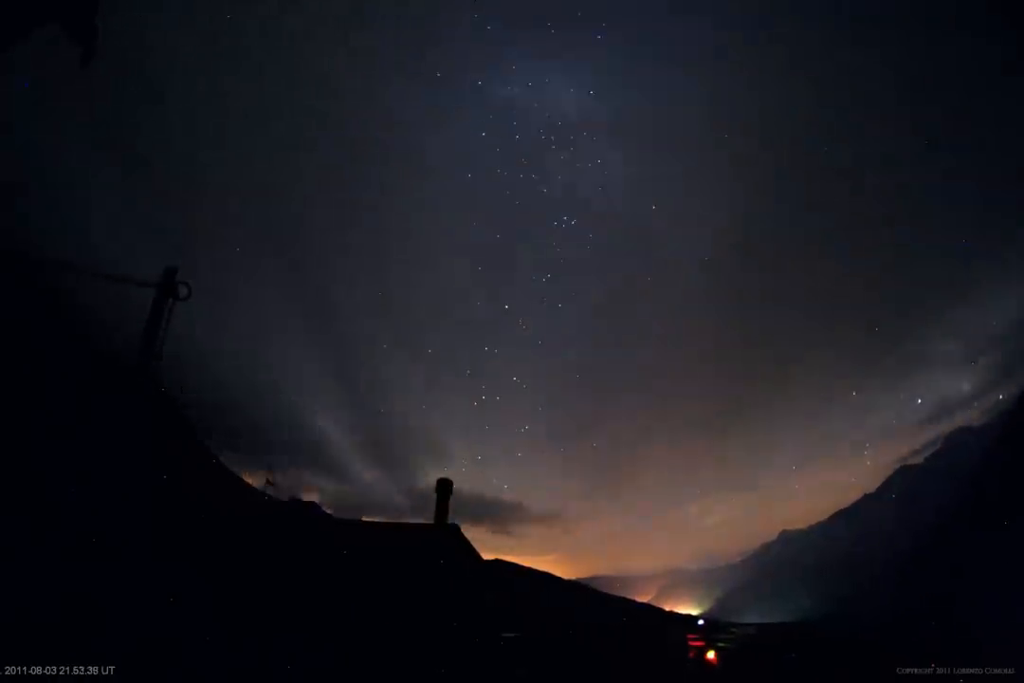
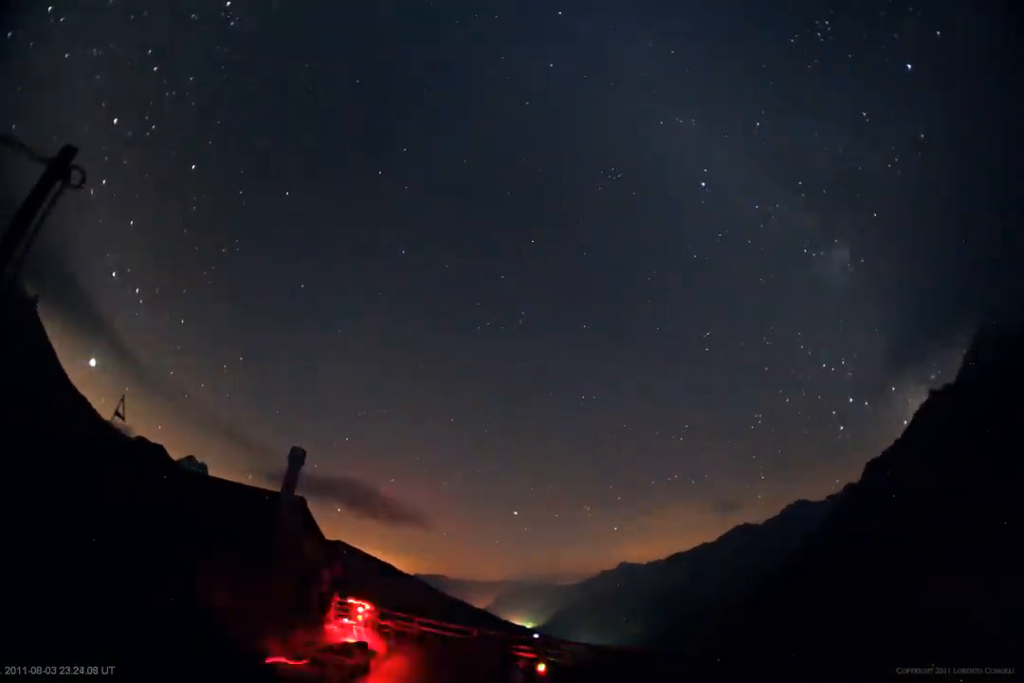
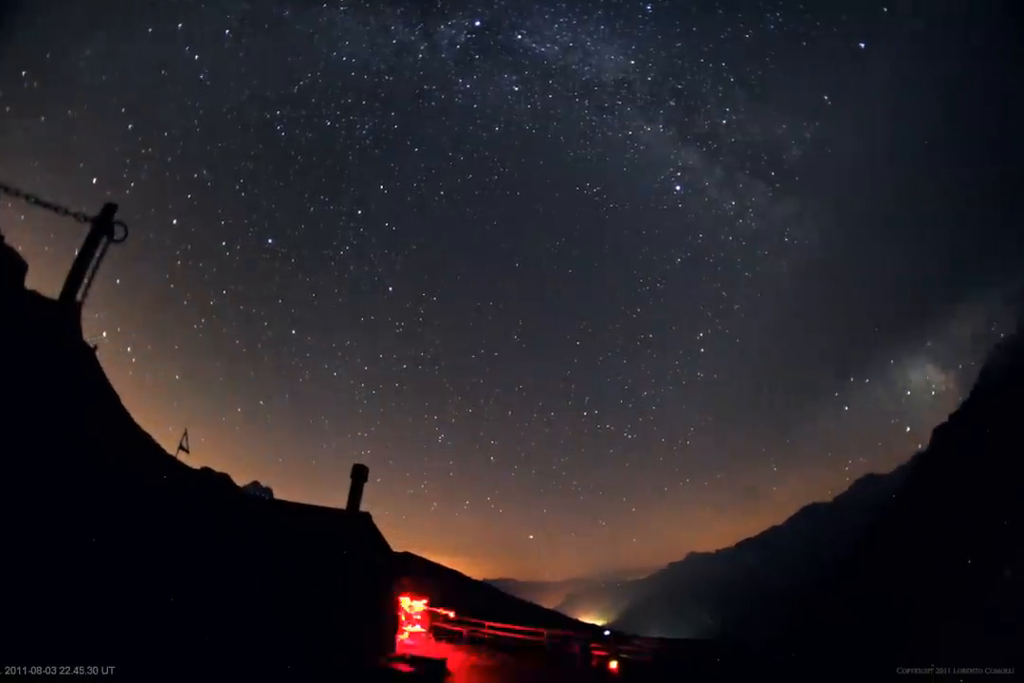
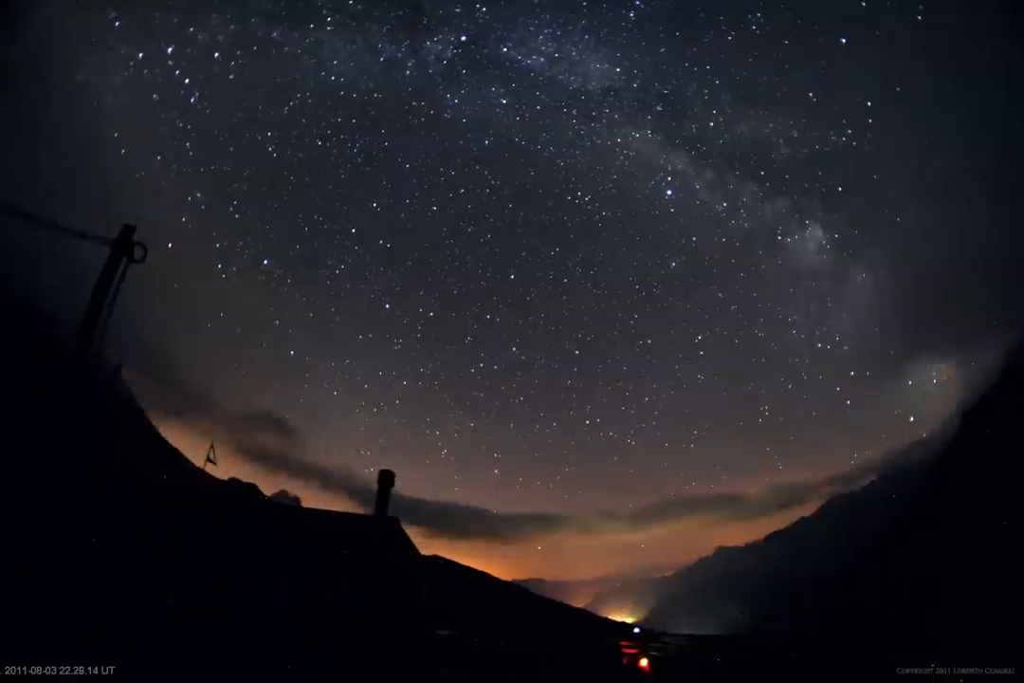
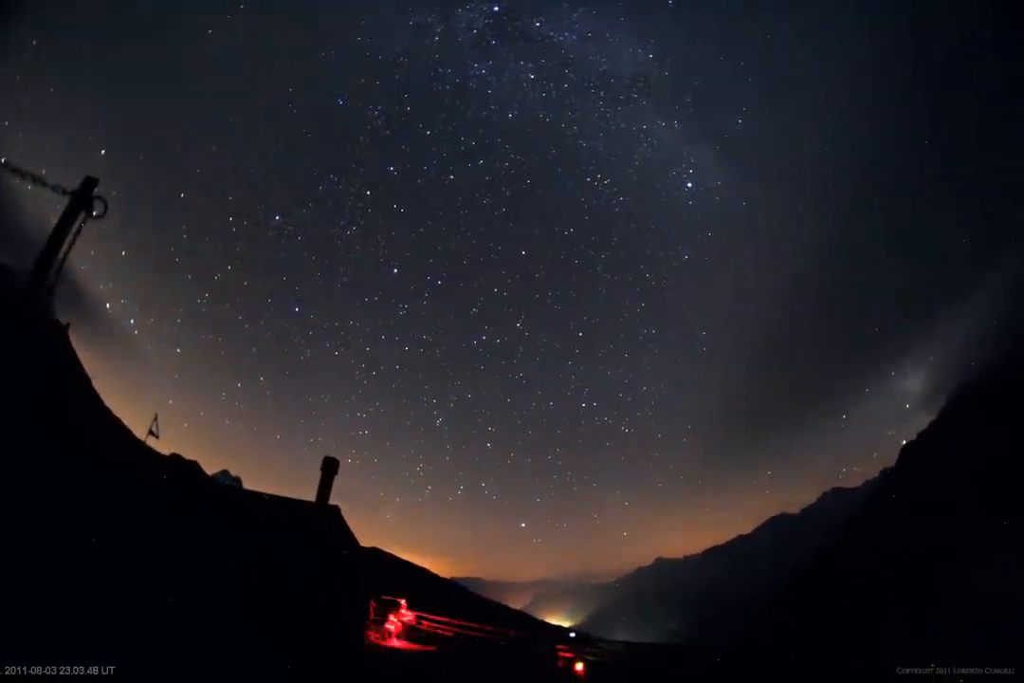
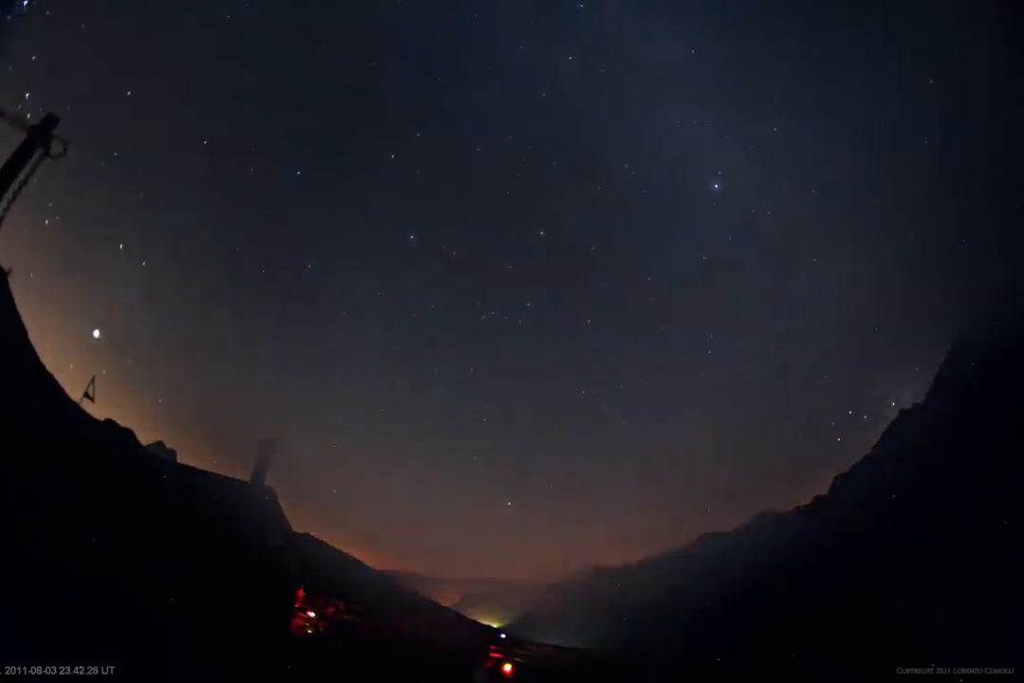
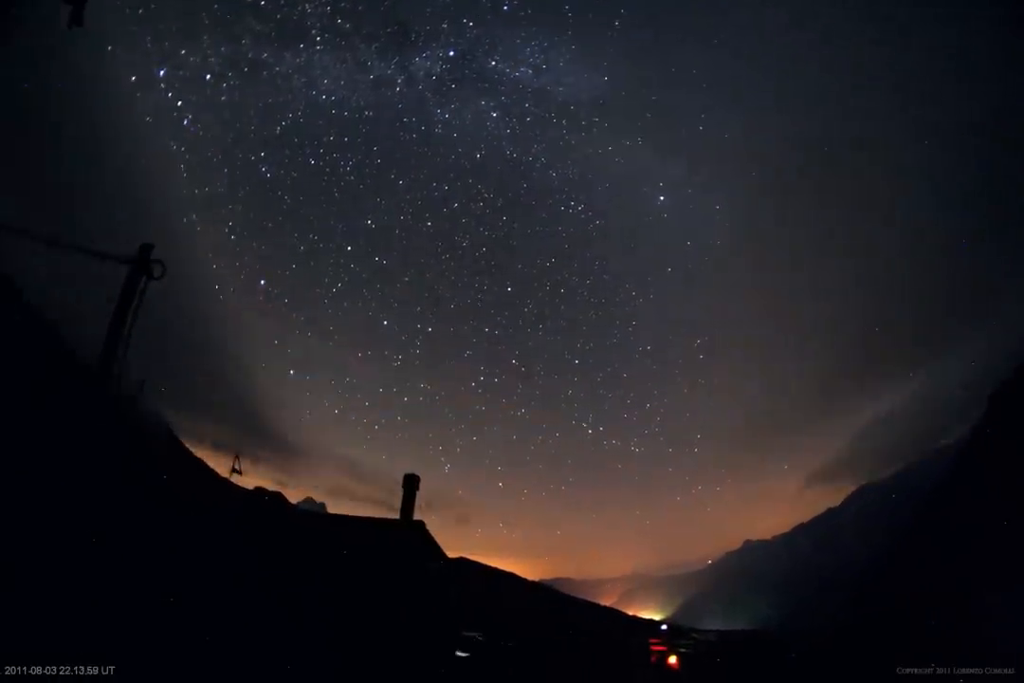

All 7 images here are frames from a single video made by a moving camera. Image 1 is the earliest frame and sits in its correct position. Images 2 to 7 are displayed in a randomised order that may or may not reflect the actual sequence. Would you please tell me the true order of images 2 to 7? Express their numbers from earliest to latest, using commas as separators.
7, 4, 3, 5, 2, 6
